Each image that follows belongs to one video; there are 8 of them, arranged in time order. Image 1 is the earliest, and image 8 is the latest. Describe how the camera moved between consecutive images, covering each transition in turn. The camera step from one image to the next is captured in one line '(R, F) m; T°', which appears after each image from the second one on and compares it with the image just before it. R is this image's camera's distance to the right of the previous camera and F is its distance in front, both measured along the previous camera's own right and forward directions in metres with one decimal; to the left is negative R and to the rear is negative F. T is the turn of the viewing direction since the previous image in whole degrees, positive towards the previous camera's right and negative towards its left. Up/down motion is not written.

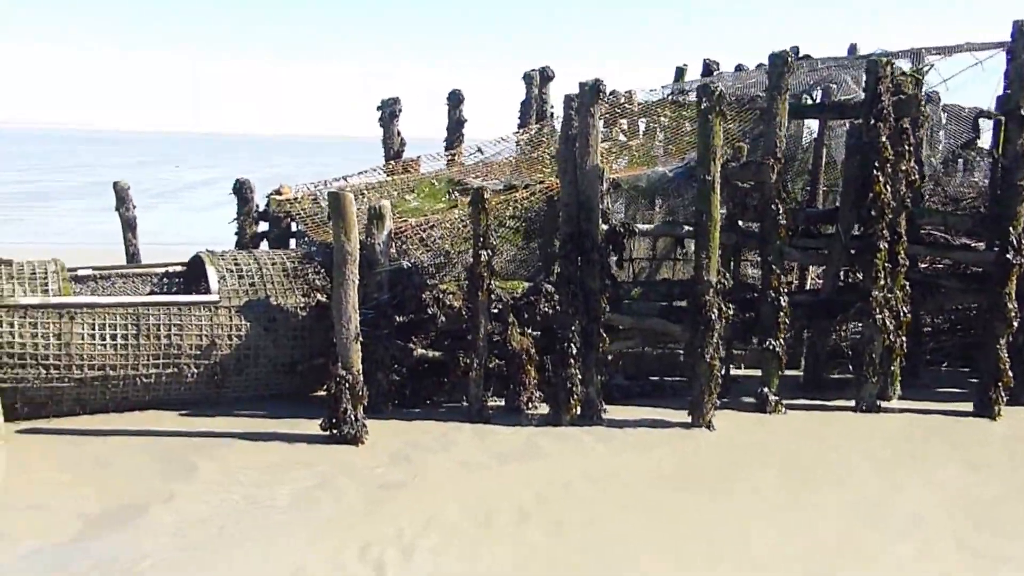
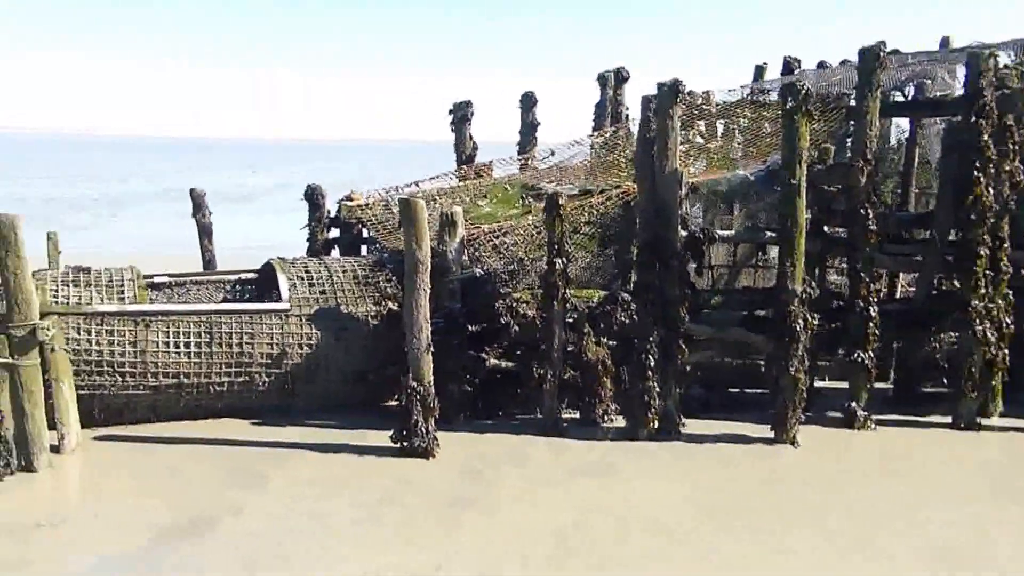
(-0.1, +0.3) m; -4°
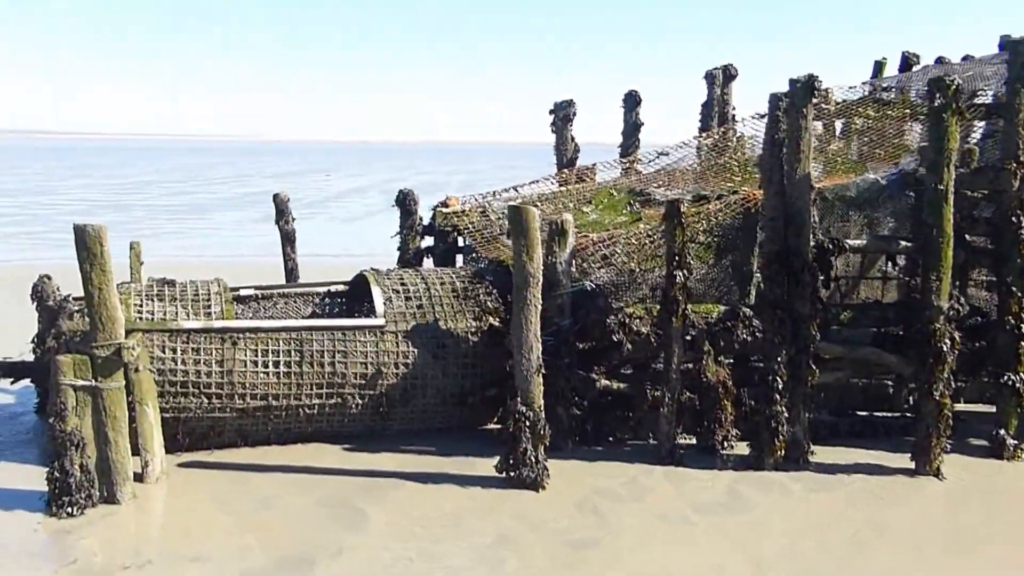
(-0.5, +0.8) m; -4°
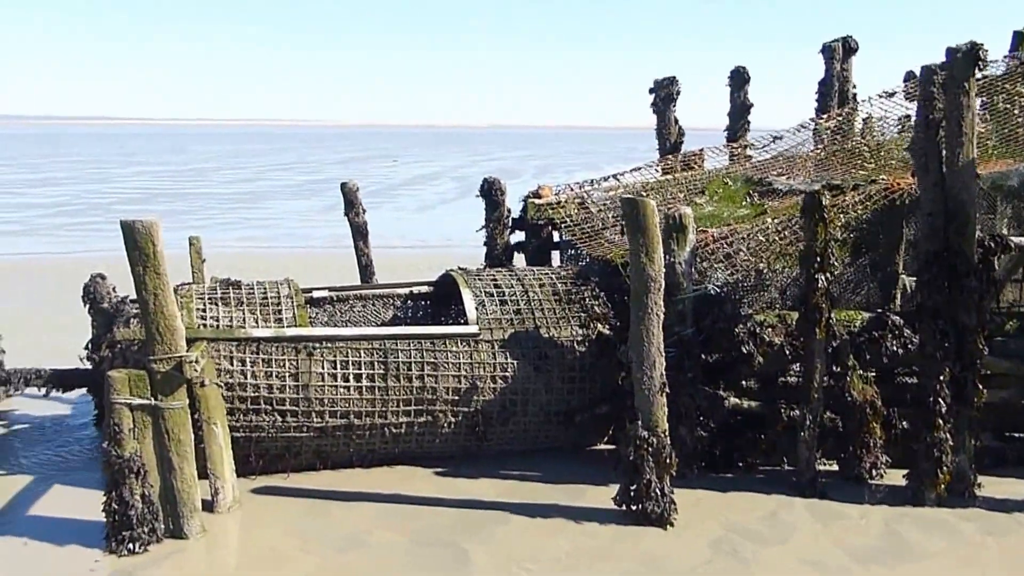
(-0.5, +1.2) m; -3°
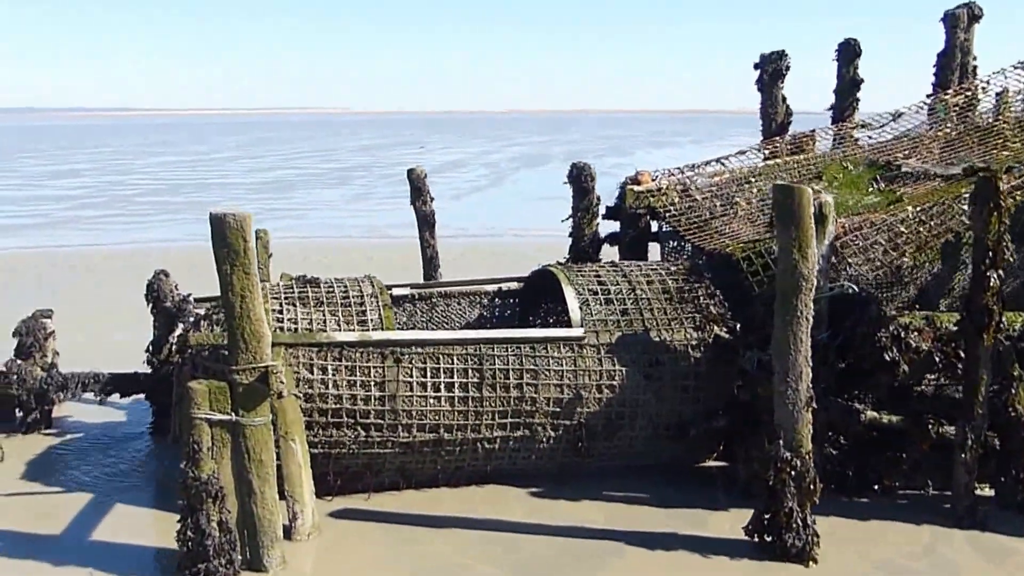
(-0.5, +1.0) m; -2°
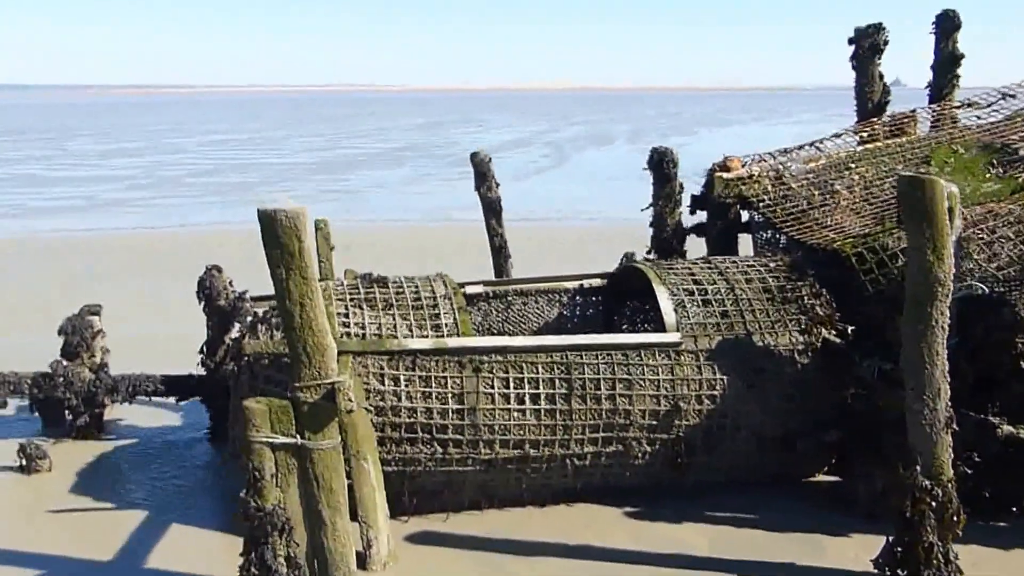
(-0.3, +0.7) m; -2°
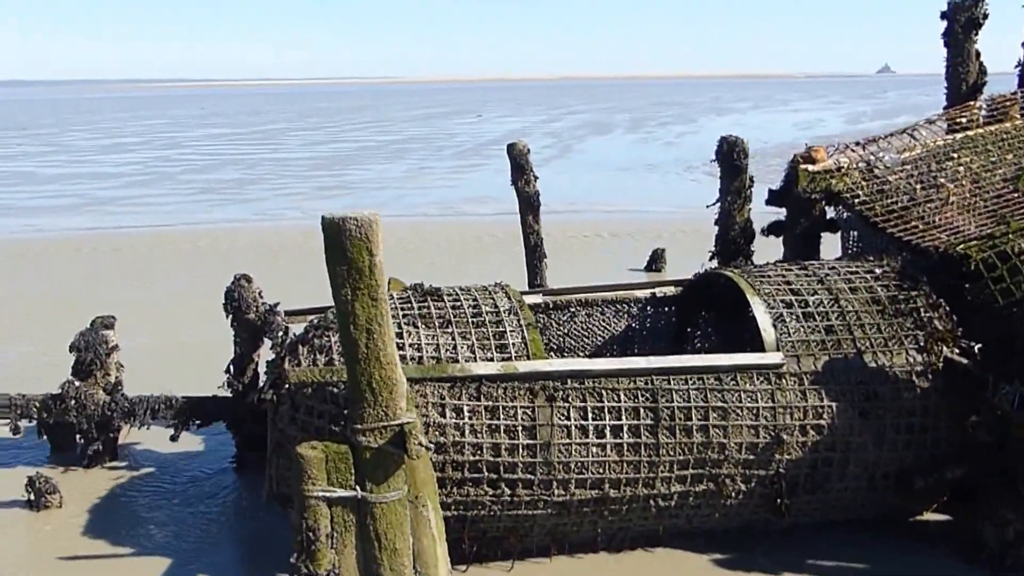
(-0.4, +0.9) m; -1°
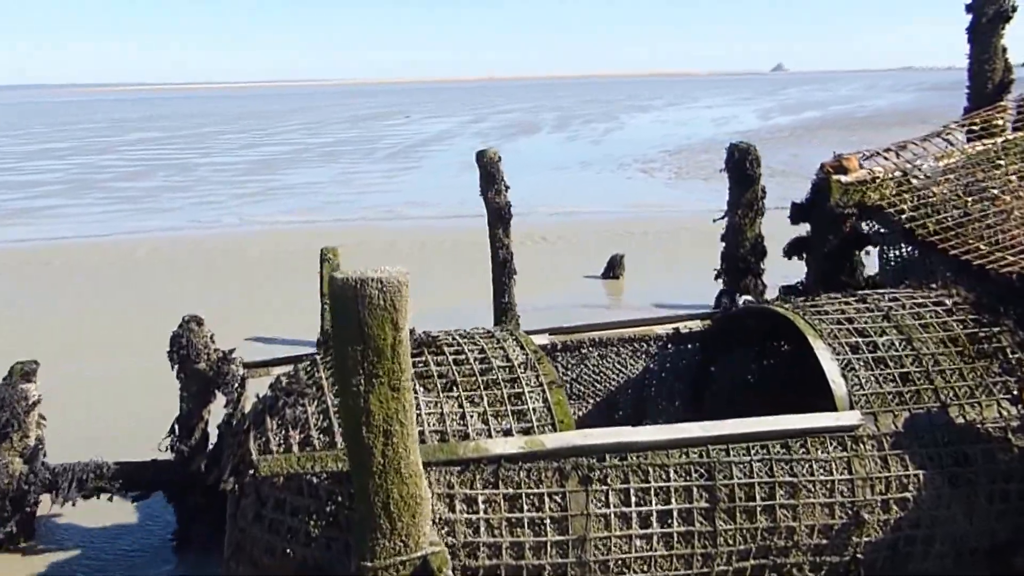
(-0.4, +1.2) m; +4°
